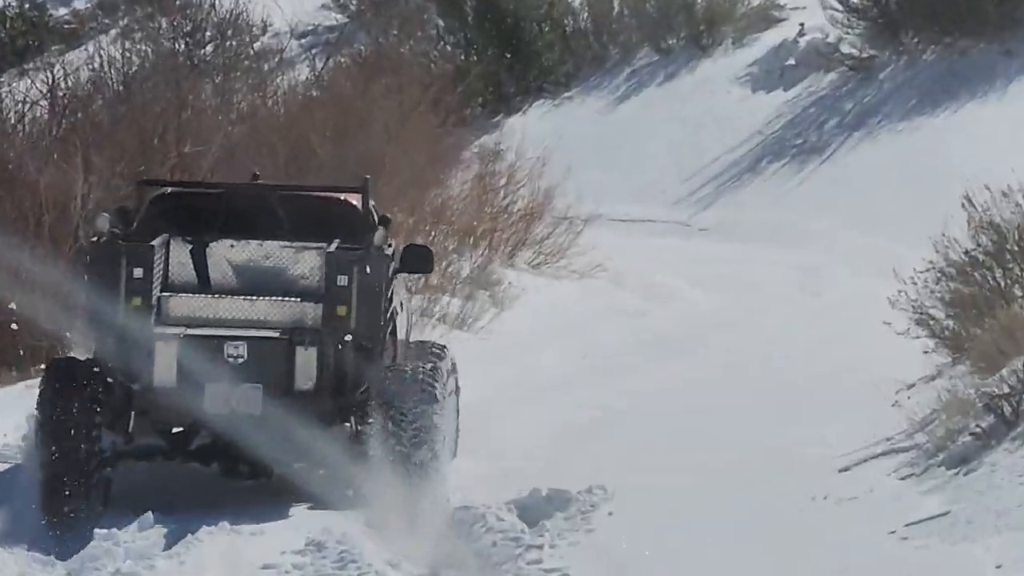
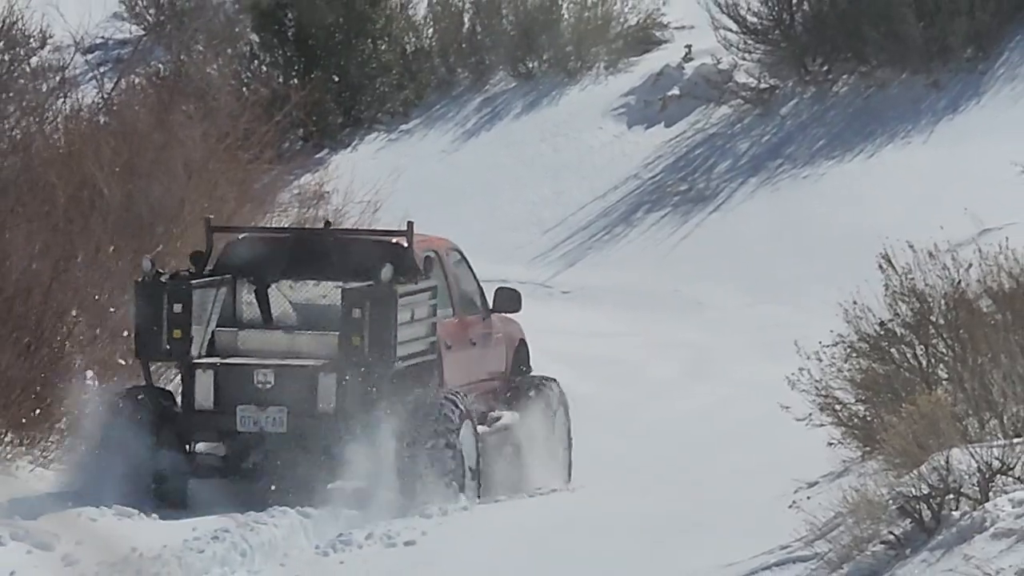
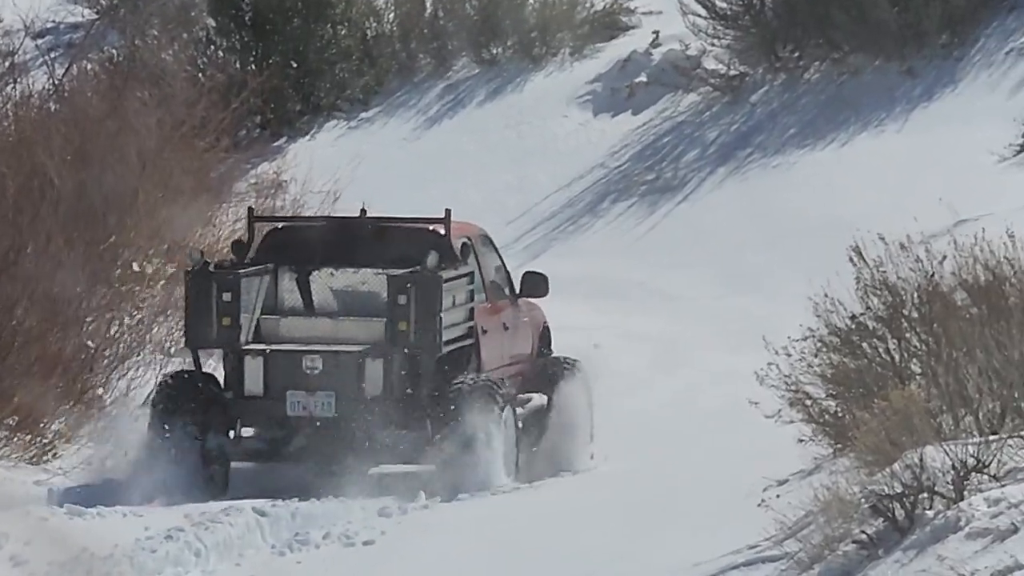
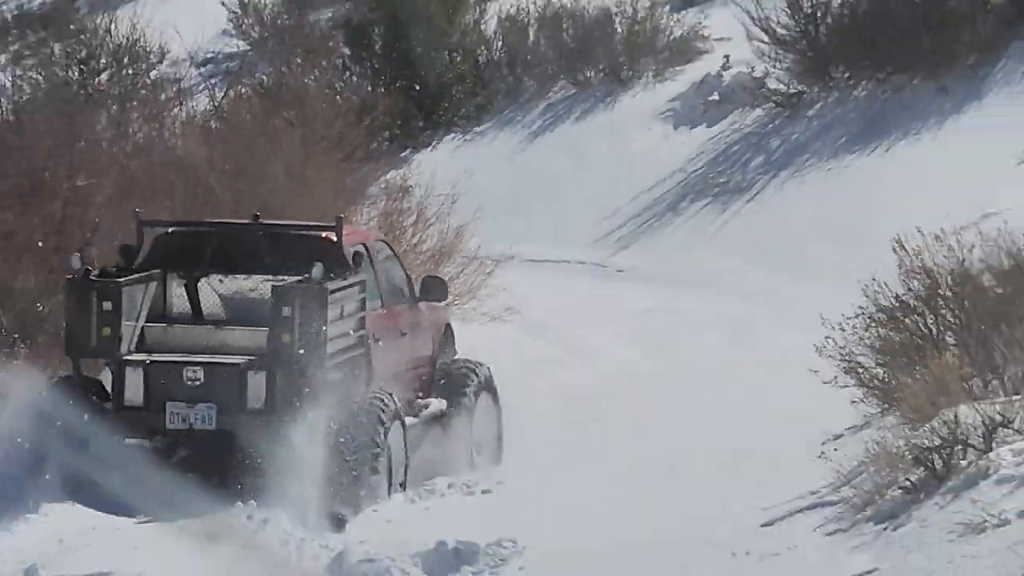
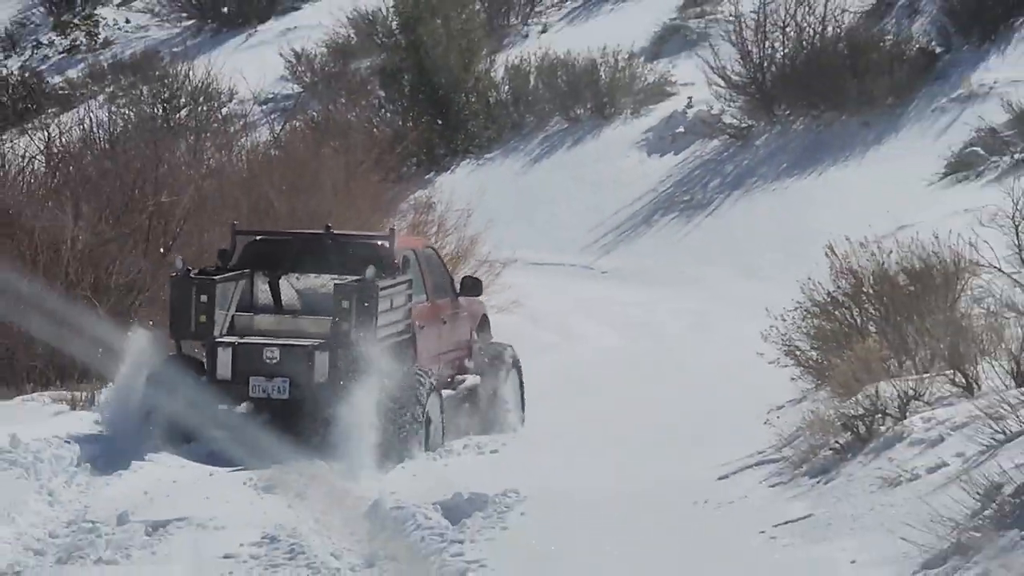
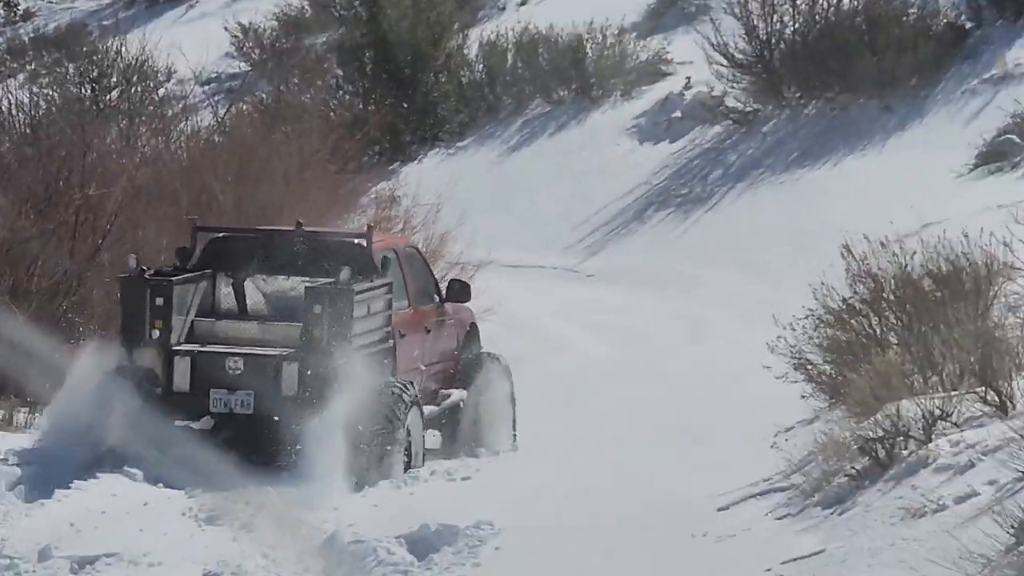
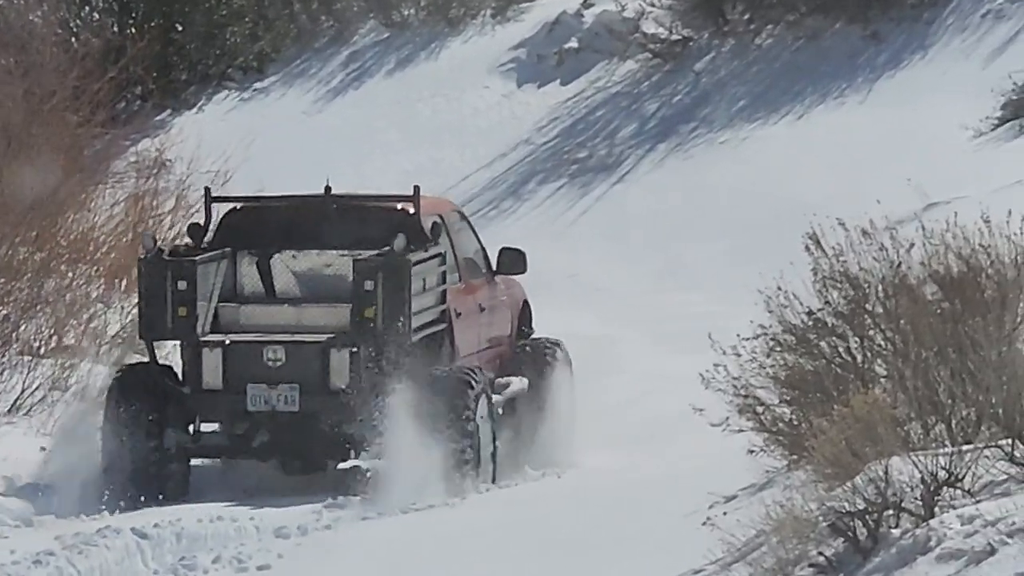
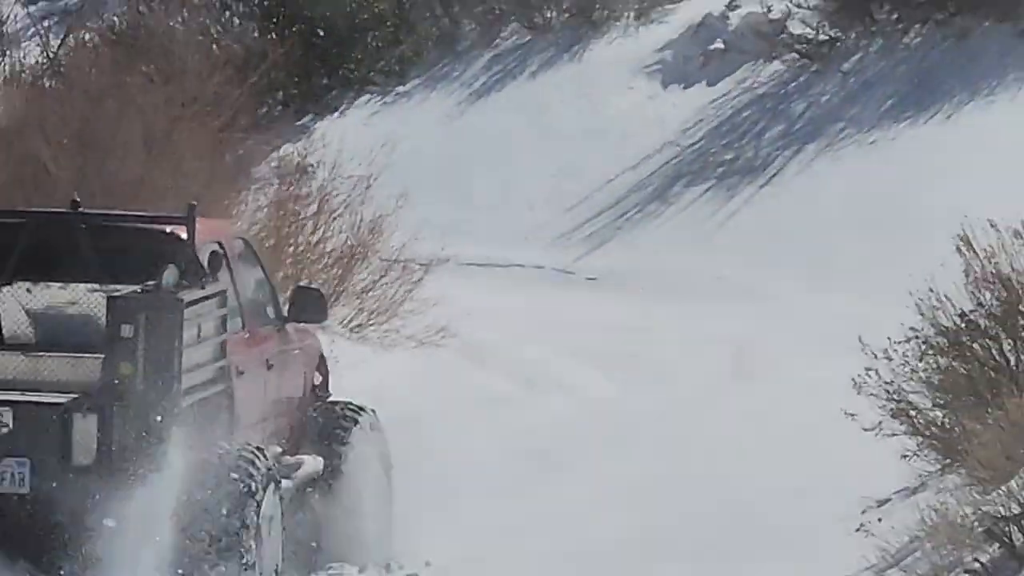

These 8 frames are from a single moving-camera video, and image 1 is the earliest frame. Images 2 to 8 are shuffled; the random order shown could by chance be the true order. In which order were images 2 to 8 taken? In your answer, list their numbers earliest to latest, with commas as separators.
8, 4, 5, 6, 2, 3, 7
